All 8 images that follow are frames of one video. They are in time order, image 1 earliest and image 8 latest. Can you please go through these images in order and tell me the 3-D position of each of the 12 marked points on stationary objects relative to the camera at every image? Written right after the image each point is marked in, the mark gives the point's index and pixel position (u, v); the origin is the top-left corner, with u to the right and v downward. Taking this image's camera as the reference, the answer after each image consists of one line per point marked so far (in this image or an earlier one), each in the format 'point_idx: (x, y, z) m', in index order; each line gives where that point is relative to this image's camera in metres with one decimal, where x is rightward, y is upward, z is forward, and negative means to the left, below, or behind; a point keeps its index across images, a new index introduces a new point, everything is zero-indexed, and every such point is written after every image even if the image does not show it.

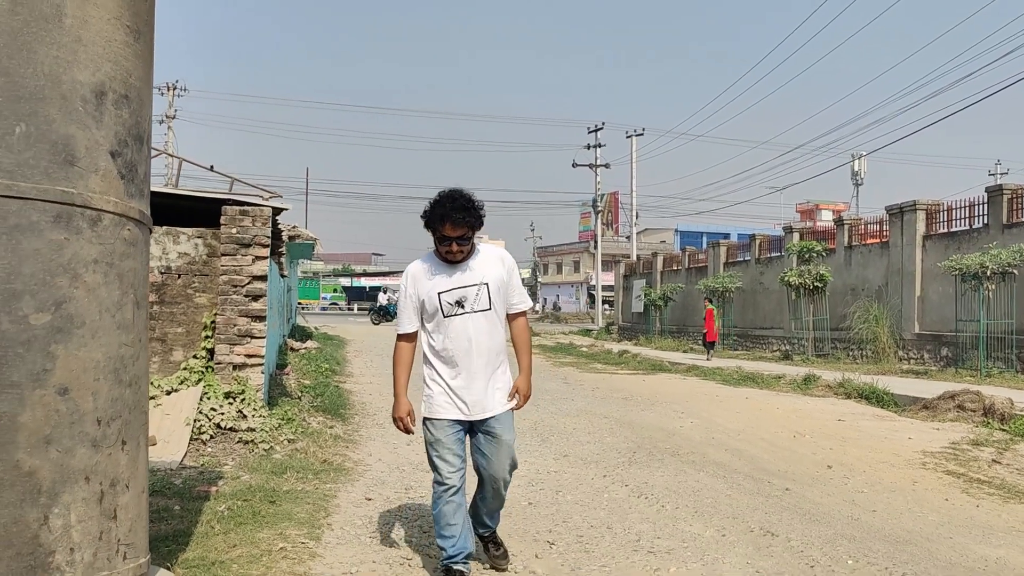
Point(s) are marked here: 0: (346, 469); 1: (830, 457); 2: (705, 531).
0: (-1.1, -1.2, +6.3) m
1: (+2.4, -1.3, +7.4) m
2: (+1.0, -1.2, +4.9) m
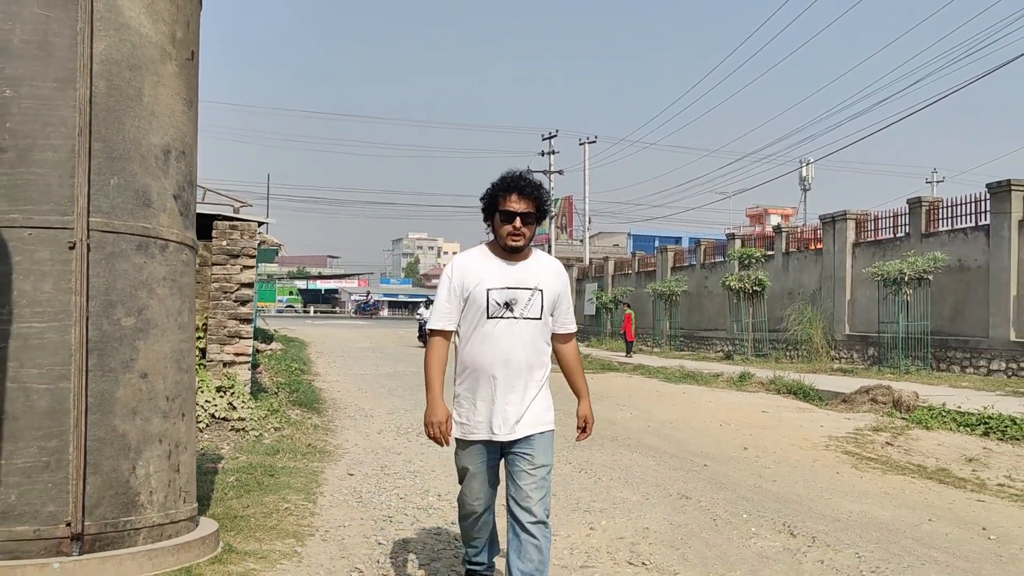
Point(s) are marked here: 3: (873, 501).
0: (-1.4, -1.2, +7.3) m
1: (+2.1, -1.3, +8.6) m
2: (+0.7, -1.3, +5.9) m
3: (+2.2, -1.3, +5.9) m
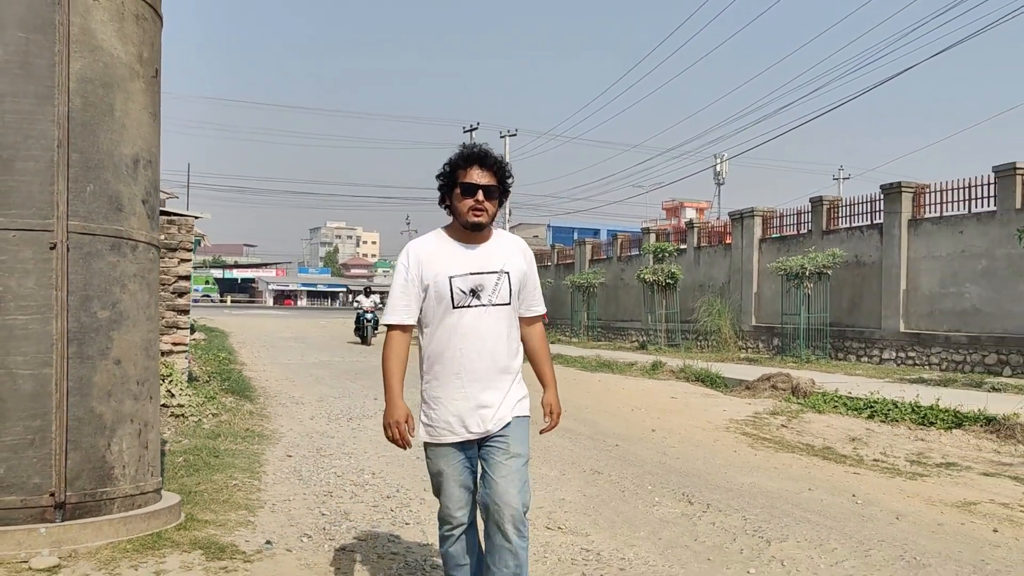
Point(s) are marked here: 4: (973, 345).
0: (-2.0, -1.2, +7.7) m
1: (+1.4, -1.3, +9.3) m
2: (+0.3, -1.2, +6.6) m
3: (+1.7, -1.3, +6.6) m
4: (+6.9, -0.8, +14.5) m
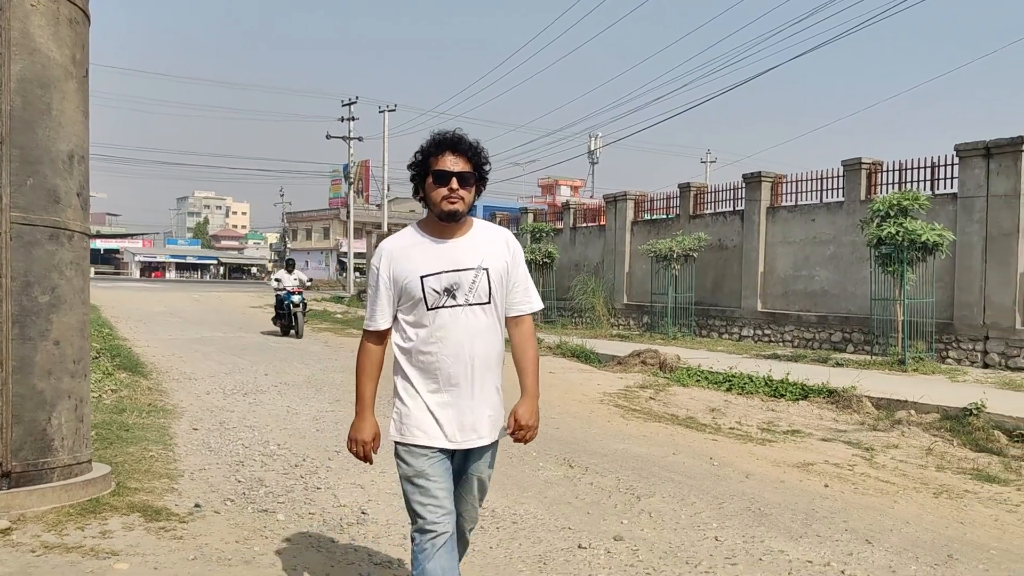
0: (-2.8, -1.0, +8.0) m
1: (+0.3, -1.1, +10.0) m
2: (-0.5, -1.1, +7.2) m
3: (+0.9, -1.2, +7.4) m
4: (+5.0, -0.6, +15.8) m
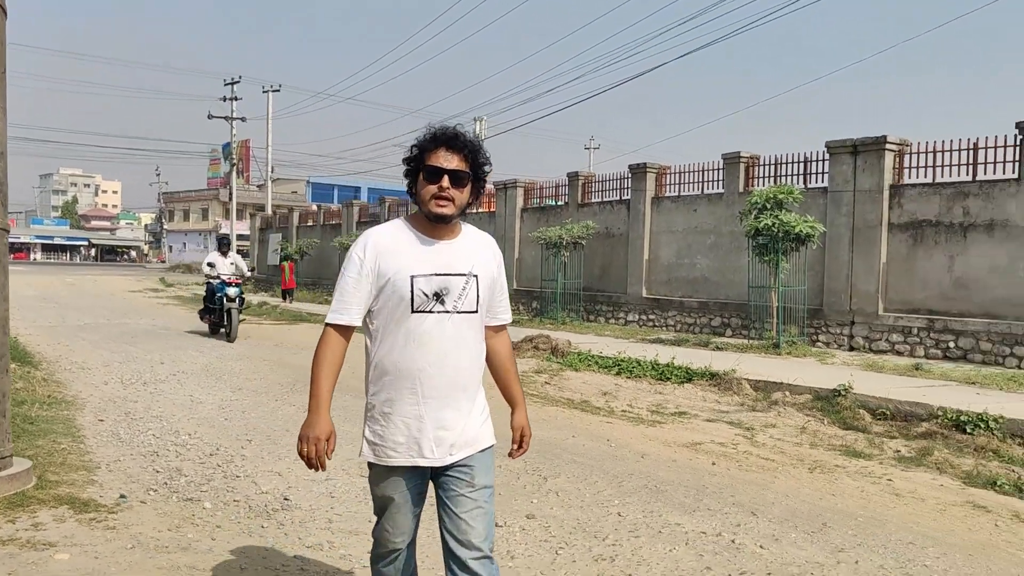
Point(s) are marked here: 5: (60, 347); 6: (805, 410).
0: (-3.6, -0.9, +8.0) m
1: (-0.8, -1.0, +10.3) m
2: (-1.2, -1.1, +7.4) m
3: (+0.2, -1.1, +7.8) m
4: (+3.3, -0.4, +16.7) m
5: (-5.8, -0.8, +12.4) m
6: (+2.9, -1.2, +9.5) m
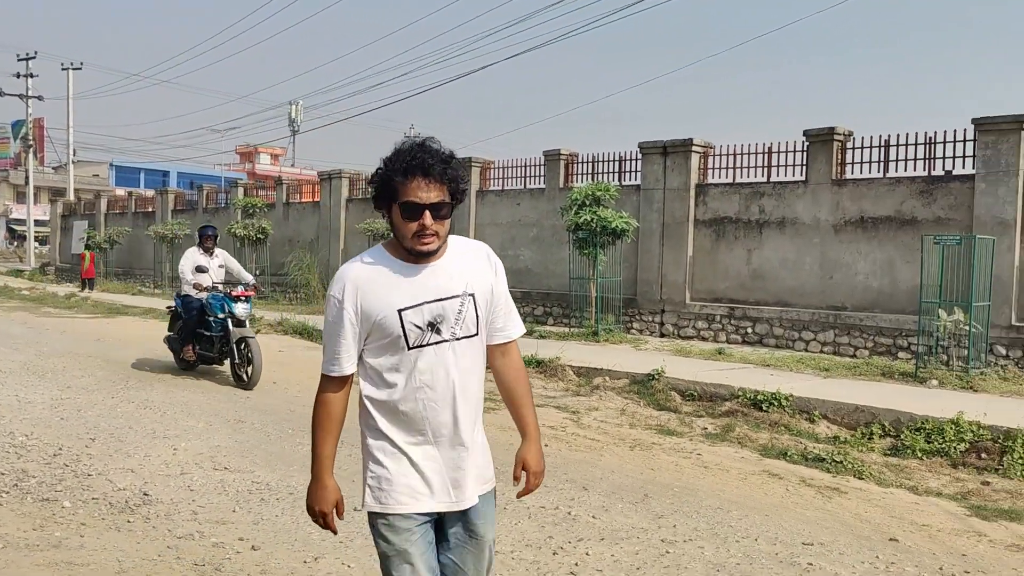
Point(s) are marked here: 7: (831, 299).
0: (-4.9, -0.9, +7.6) m
1: (-2.6, -1.0, +10.4) m
2: (-2.4, -1.0, +7.5) m
3: (-1.1, -1.1, +8.1) m
4: (+0.2, -0.2, +17.4) m
5: (-7.8, -0.7, +11.6) m
6: (+1.2, -1.1, +10.3) m
7: (+4.3, -0.1, +13.2) m
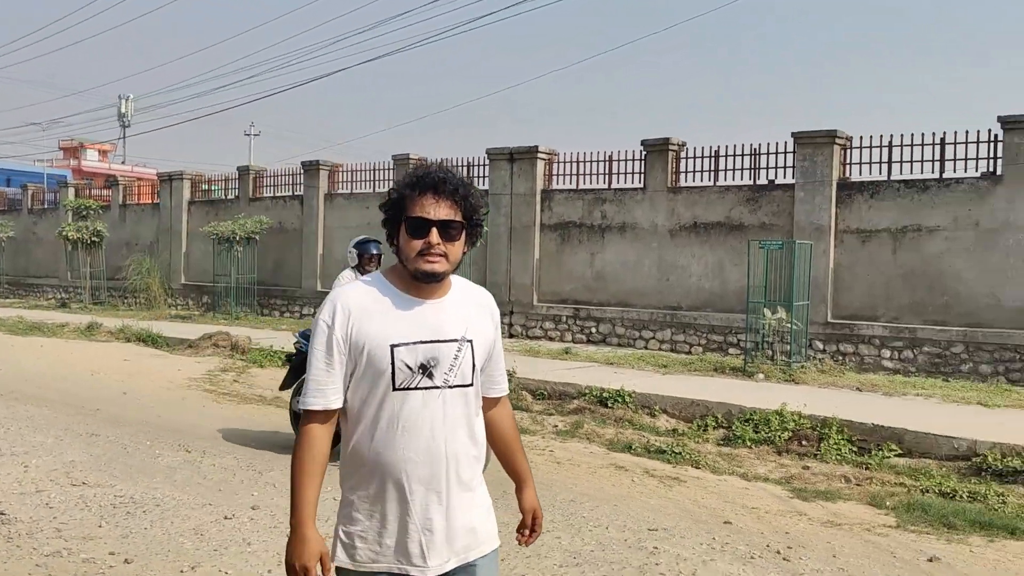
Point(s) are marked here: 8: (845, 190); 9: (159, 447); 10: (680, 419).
0: (-6.0, -1.0, +7.0) m
1: (-4.1, -1.0, +10.2) m
2: (-3.5, -1.1, +7.3) m
3: (-2.3, -1.1, +8.2) m
4: (-2.4, -0.3, +17.6) m
5: (-9.5, -0.8, +10.5) m
6: (-0.4, -1.2, +10.7) m
7: (+2.2, -0.2, +14.0) m
8: (+4.2, +1.2, +12.3) m
9: (-2.6, -1.2, +7.1) m
10: (+1.6, -1.3, +9.5) m
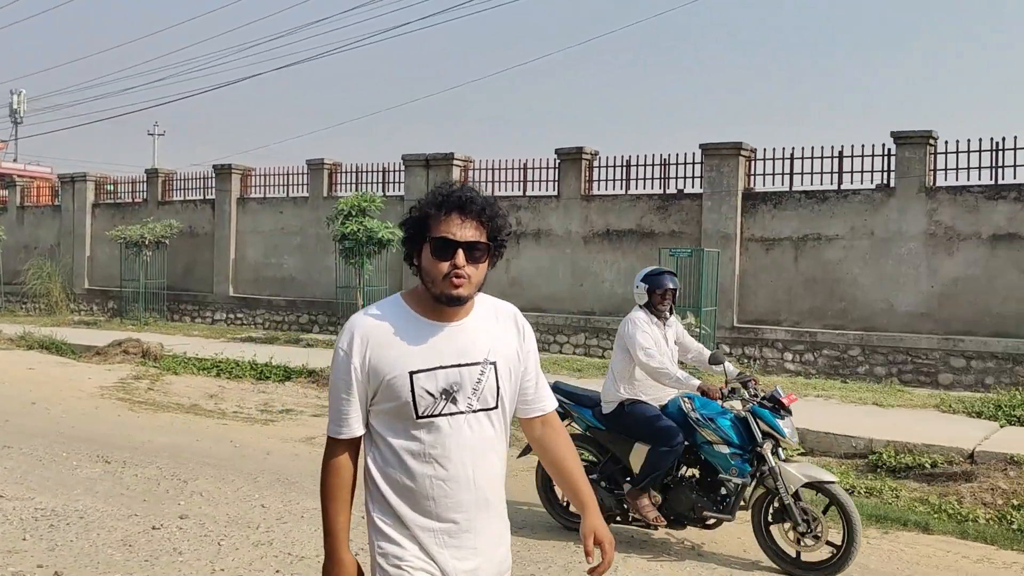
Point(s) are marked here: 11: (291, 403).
0: (-6.5, -1.1, +6.6) m
1: (-4.9, -1.1, +10.0) m
2: (-4.1, -1.2, +7.2) m
3: (-3.0, -1.2, +8.1) m
4: (-4.0, -0.3, +17.4) m
5: (-10.3, -0.9, +9.8) m
6: (-1.3, -1.2, +10.8) m
7: (+1.0, -0.2, +14.3) m
8: (+3.1, +1.2, +12.8) m
9: (-3.1, -1.2, +7.0) m
10: (+0.8, -1.3, +9.8) m
11: (-2.4, -1.2, +10.4) m
